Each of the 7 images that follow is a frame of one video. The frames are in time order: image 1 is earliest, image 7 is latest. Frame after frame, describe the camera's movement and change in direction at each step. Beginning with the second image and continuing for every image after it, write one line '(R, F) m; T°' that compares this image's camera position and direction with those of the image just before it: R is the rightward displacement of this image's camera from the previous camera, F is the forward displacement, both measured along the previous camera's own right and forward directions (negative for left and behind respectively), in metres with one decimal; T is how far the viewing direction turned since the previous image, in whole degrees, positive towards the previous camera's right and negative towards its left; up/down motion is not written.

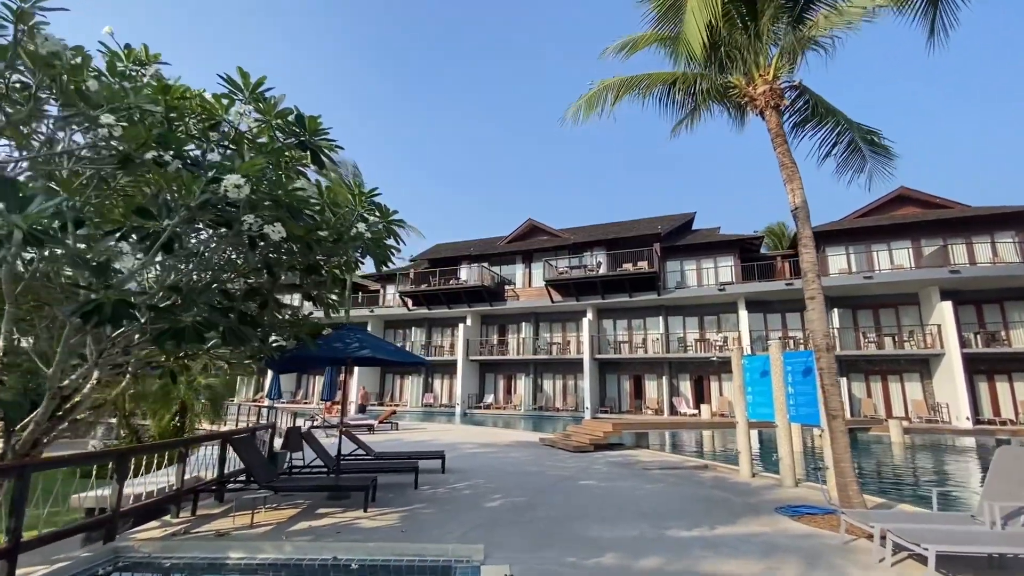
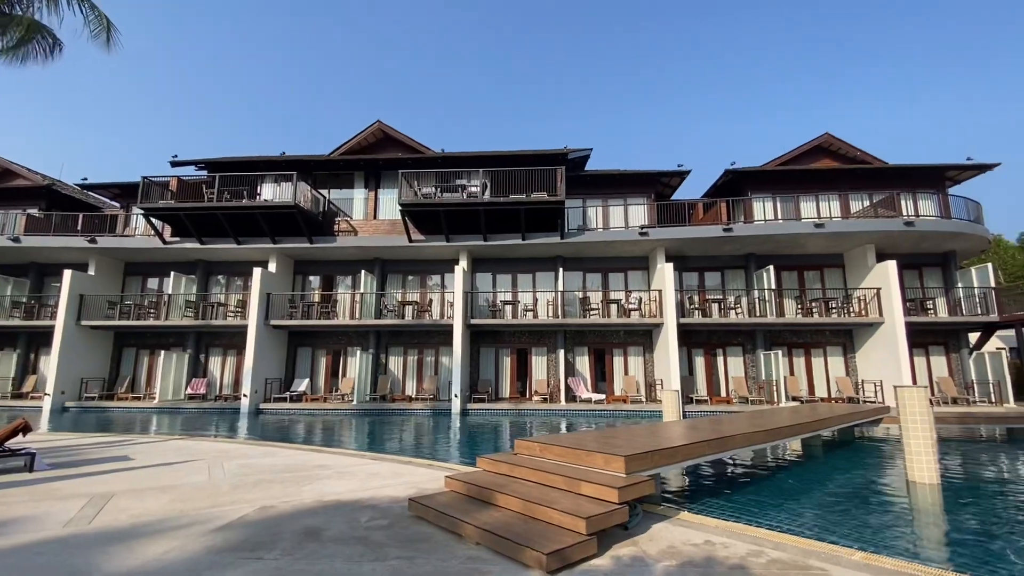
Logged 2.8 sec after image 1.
(0.0, +1.2) m; +5°
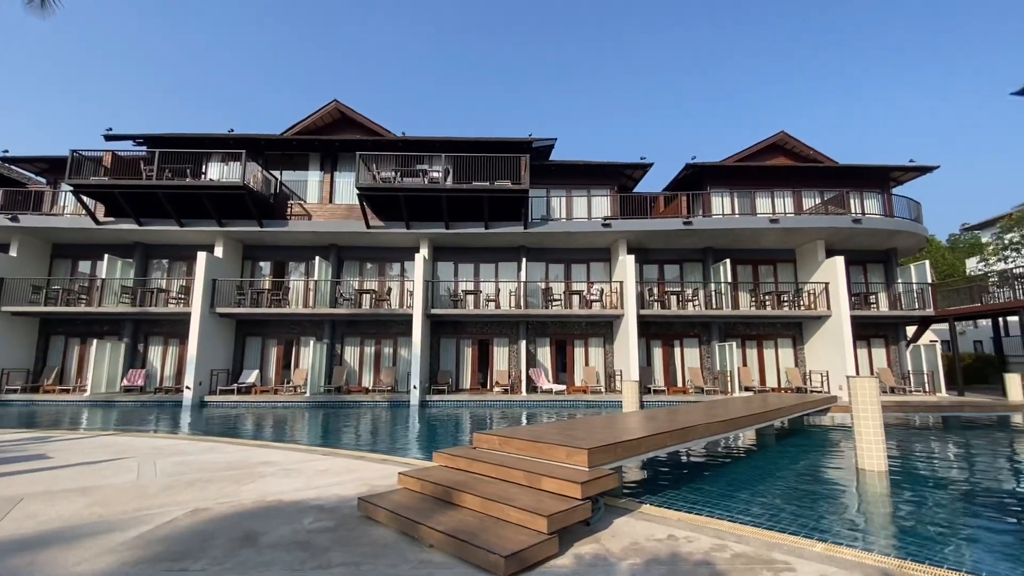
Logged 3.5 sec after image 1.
(0.0, +0.3) m; +4°
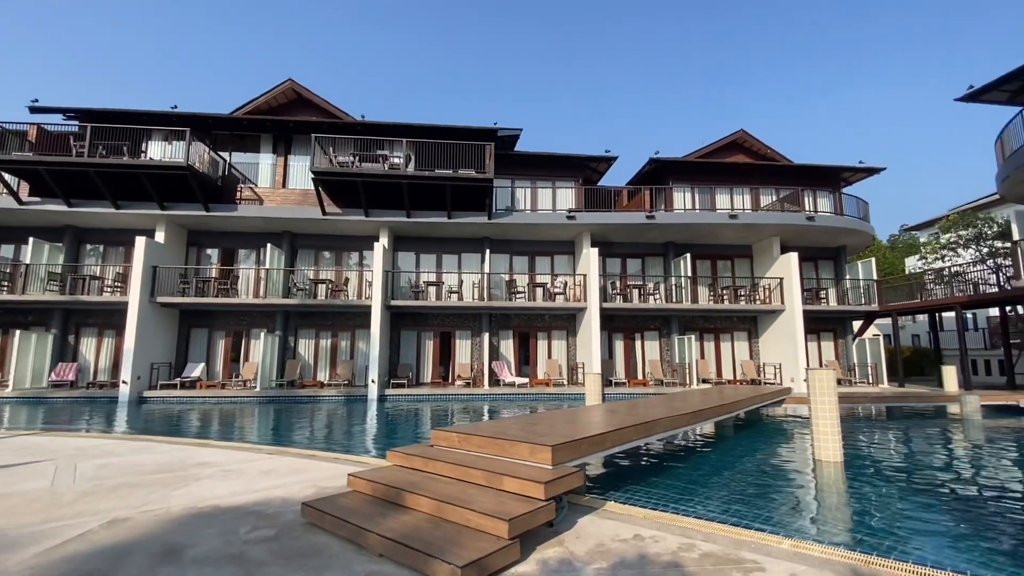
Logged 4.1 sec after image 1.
(0.0, +0.3) m; +4°
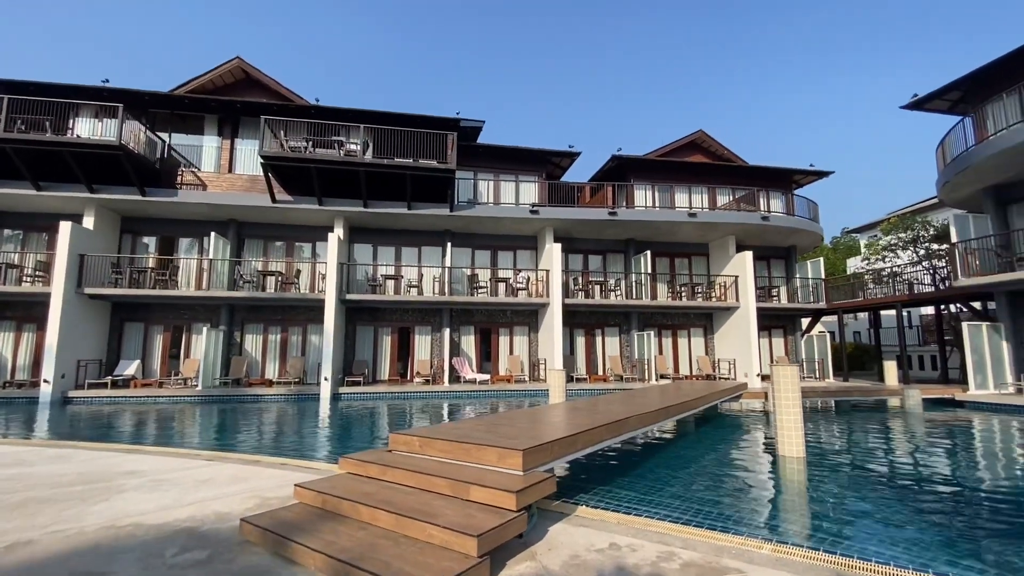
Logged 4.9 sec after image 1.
(-0.1, +0.3) m; +5°
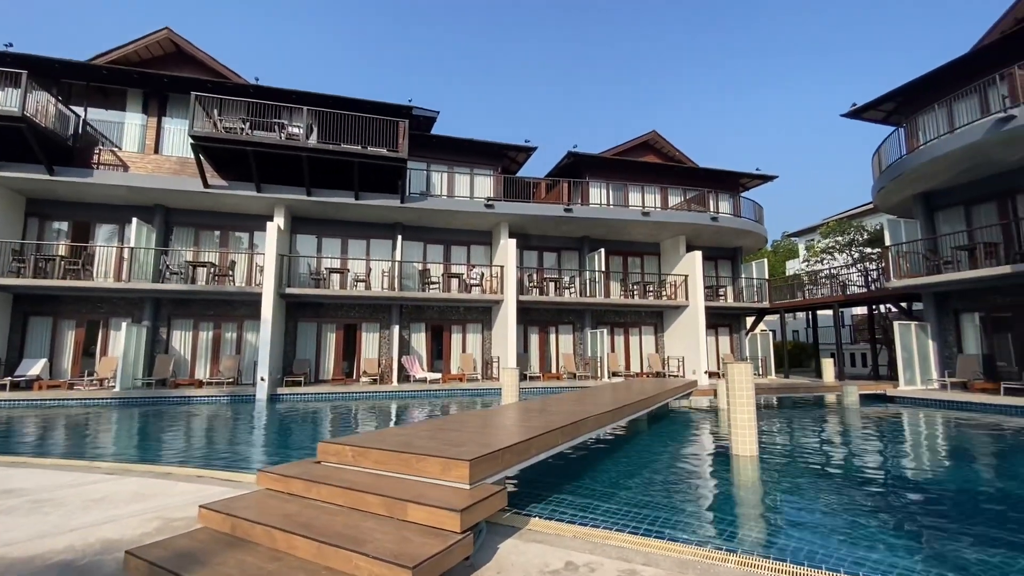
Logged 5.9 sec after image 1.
(0.0, +0.4) m; +5°
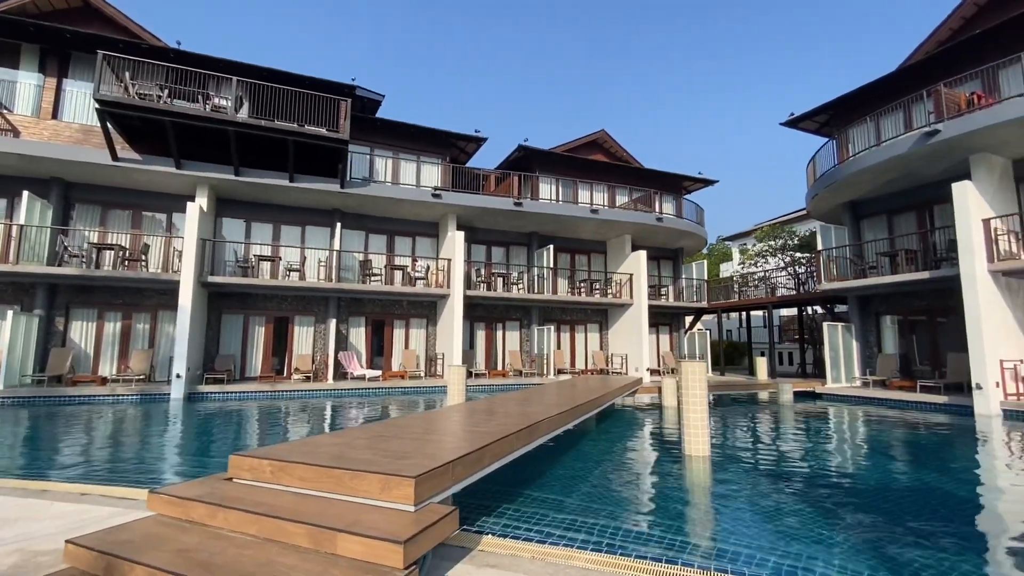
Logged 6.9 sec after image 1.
(-0.1, +0.5) m; +6°
